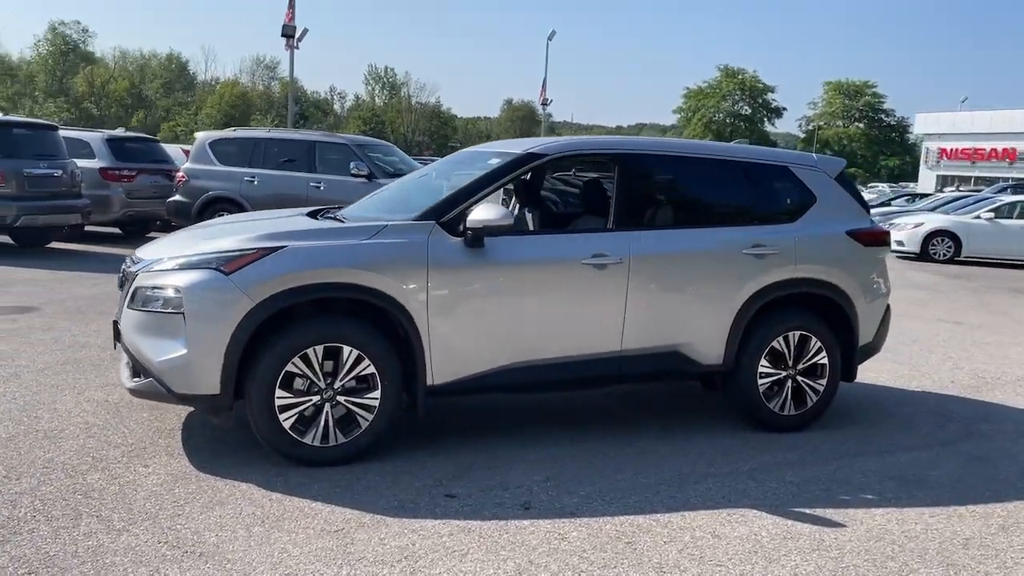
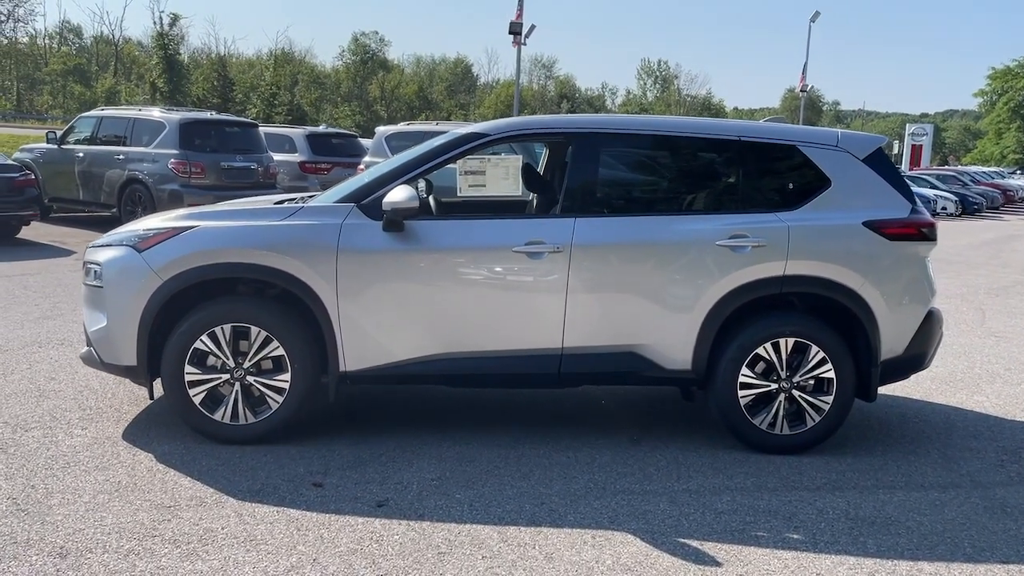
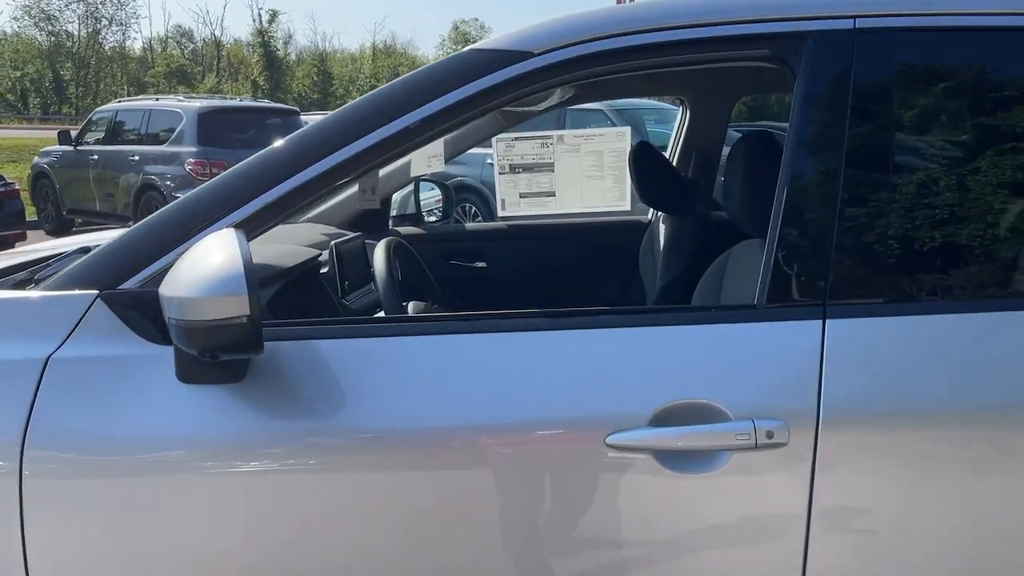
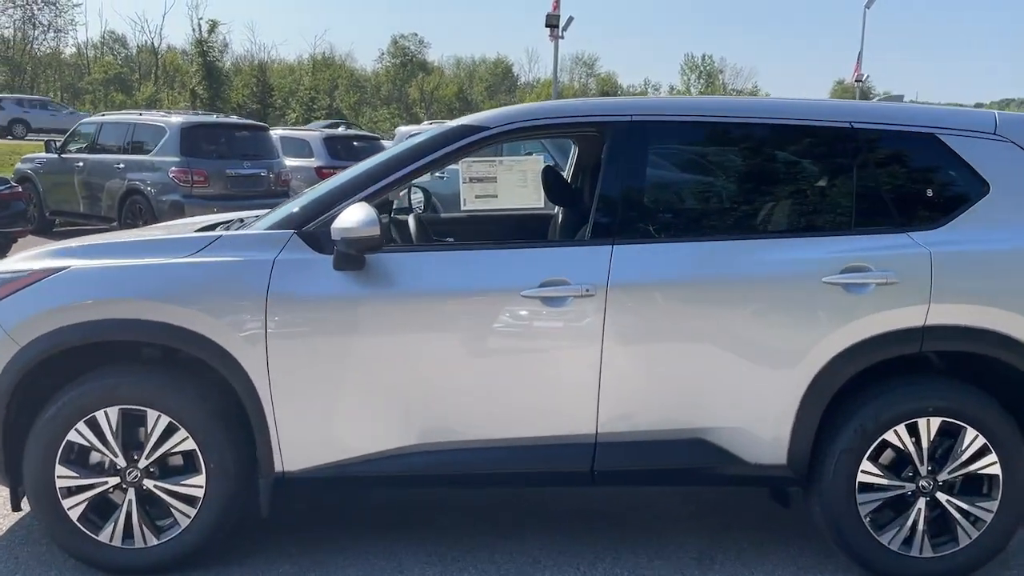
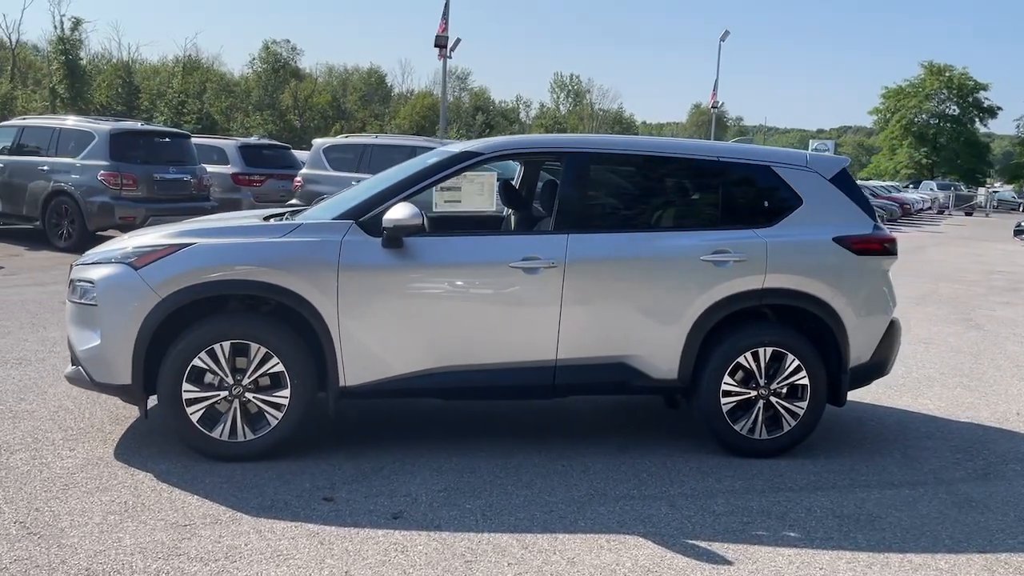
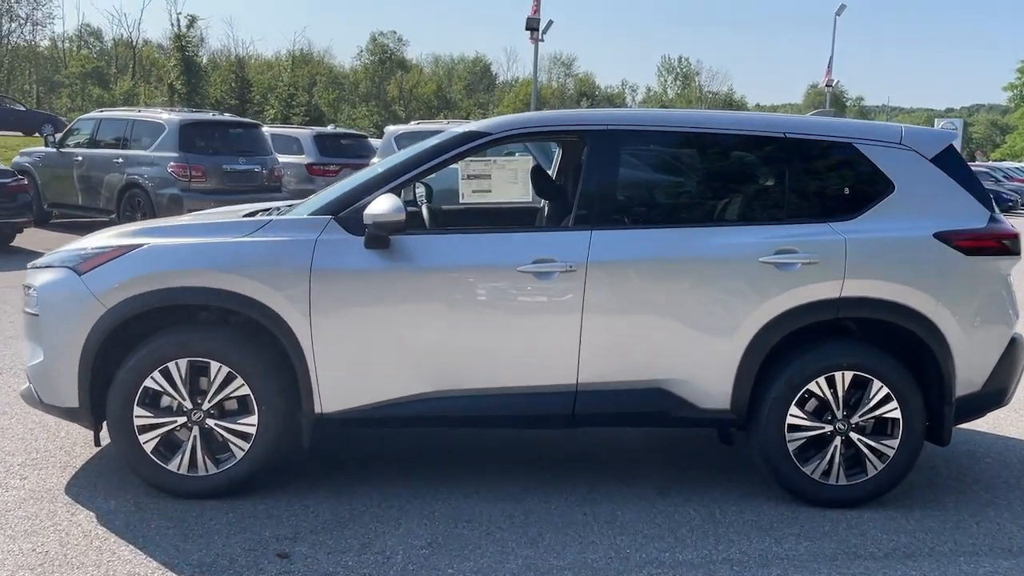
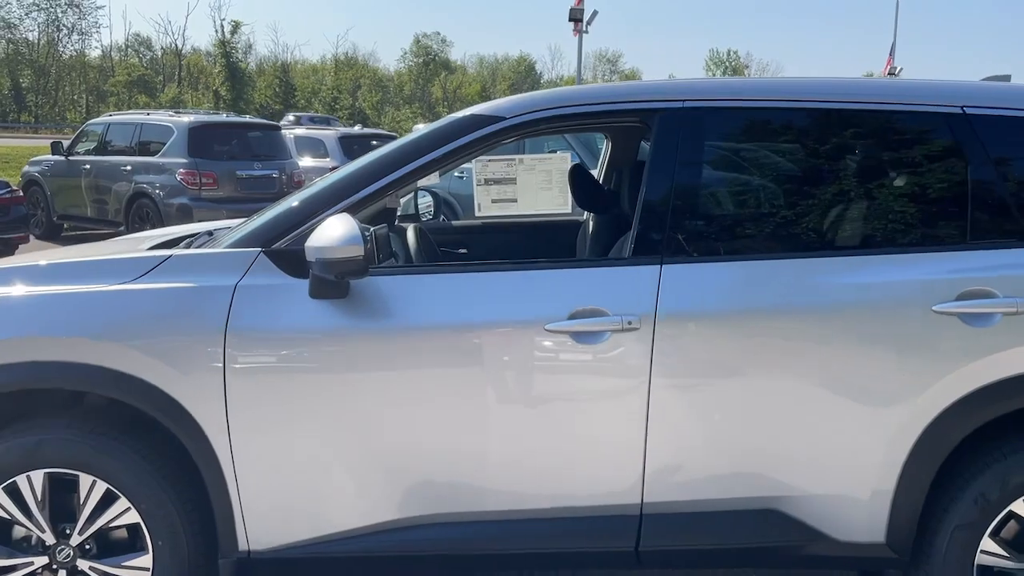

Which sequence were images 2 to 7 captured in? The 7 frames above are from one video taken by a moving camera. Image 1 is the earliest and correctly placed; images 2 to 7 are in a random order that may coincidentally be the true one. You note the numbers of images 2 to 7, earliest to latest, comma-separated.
5, 2, 6, 4, 7, 3
